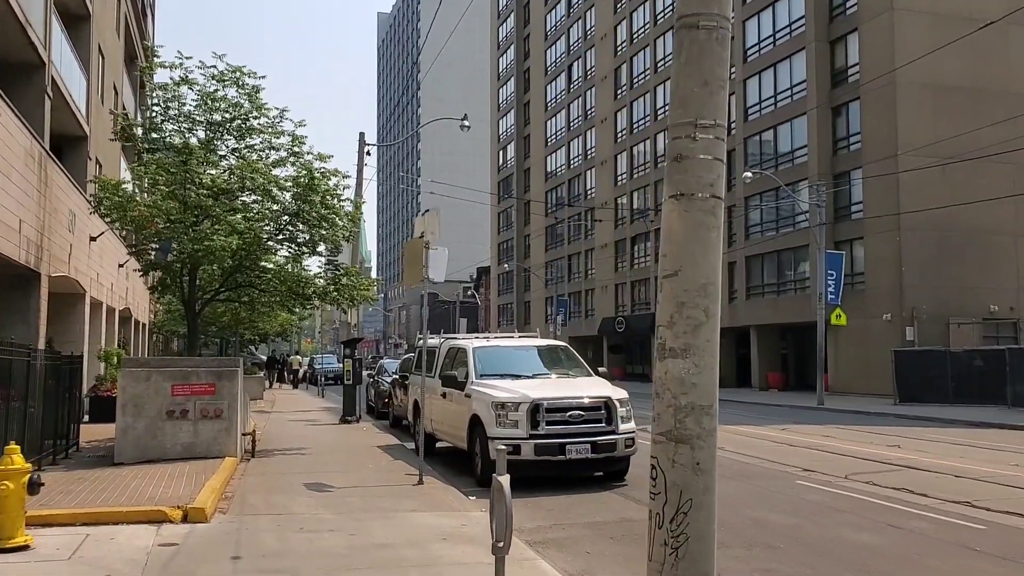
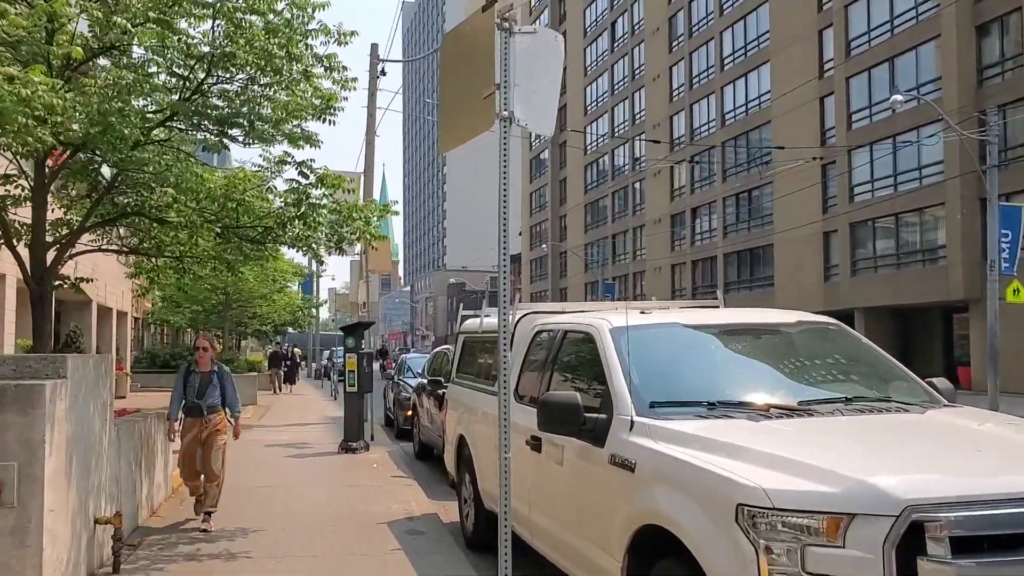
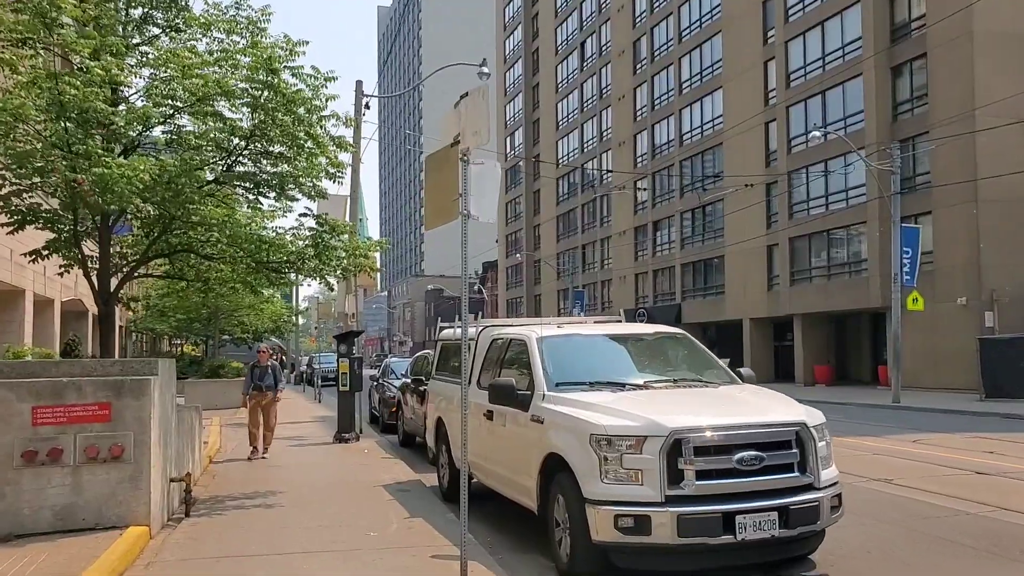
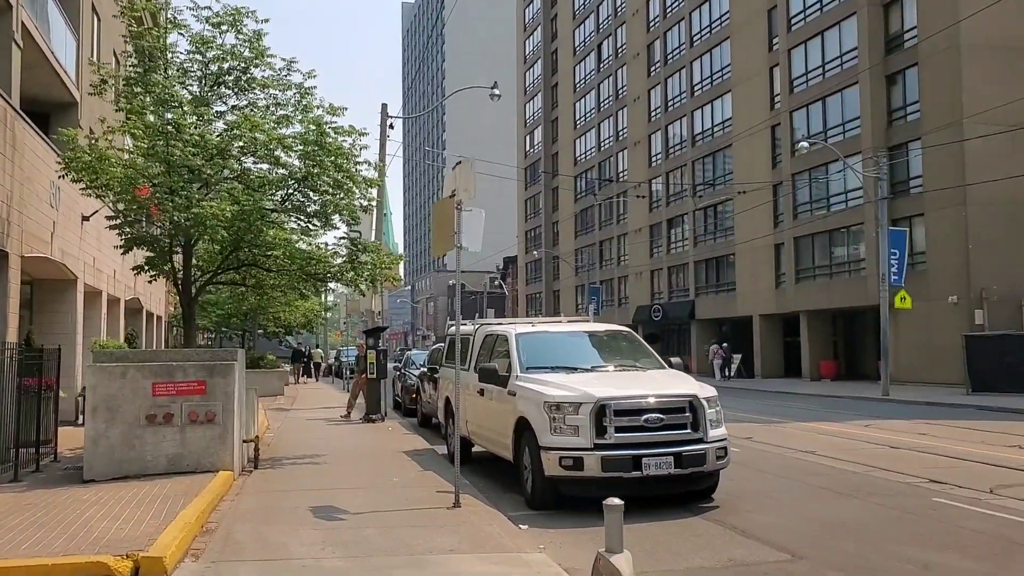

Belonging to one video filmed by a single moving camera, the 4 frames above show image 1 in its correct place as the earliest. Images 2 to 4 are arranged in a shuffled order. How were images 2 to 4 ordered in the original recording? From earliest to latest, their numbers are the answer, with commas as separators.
4, 3, 2
